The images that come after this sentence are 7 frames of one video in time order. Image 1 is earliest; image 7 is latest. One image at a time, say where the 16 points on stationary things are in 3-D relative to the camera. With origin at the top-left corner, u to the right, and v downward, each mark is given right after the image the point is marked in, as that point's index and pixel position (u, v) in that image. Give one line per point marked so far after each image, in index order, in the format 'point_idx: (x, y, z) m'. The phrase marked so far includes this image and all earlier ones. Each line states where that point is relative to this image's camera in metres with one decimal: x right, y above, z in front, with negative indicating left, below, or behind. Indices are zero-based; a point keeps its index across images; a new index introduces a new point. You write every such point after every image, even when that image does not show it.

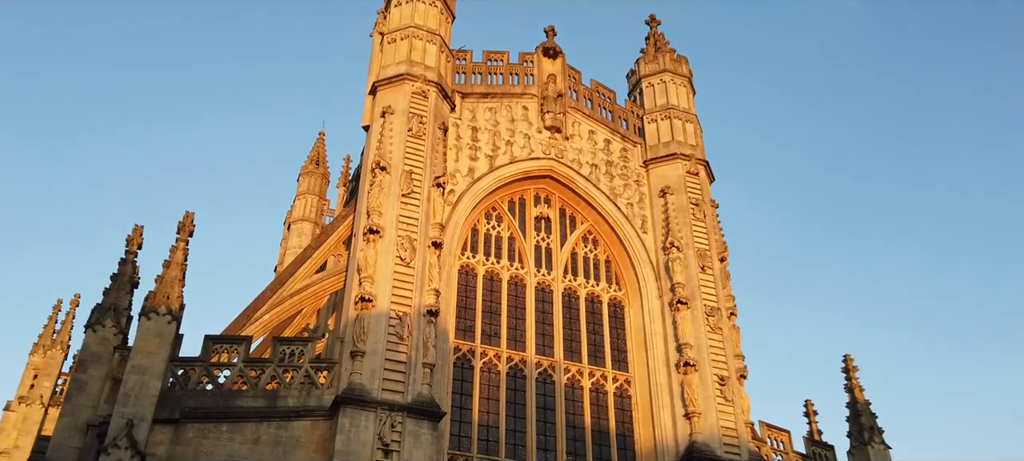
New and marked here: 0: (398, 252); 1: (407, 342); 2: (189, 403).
0: (-2.7, -0.5, +19.9) m
1: (-2.3, -2.5, +18.7) m
2: (-6.5, -3.5, +17.1) m
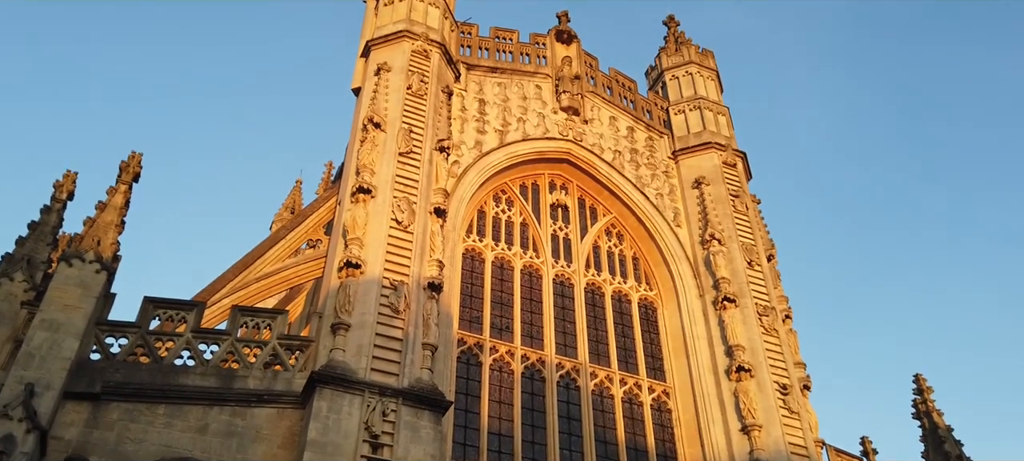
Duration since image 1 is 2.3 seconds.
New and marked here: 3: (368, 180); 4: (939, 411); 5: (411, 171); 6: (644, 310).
0: (-2.3, +0.3, +16.2) m
1: (-1.9, -1.5, +14.7) m
2: (-6.1, -2.2, +13.0) m
3: (-2.8, +1.0, +16.5) m
4: (+10.2, -4.3, +20.2) m
5: (-2.1, +1.2, +17.2) m
6: (+3.1, -1.9, +19.7) m
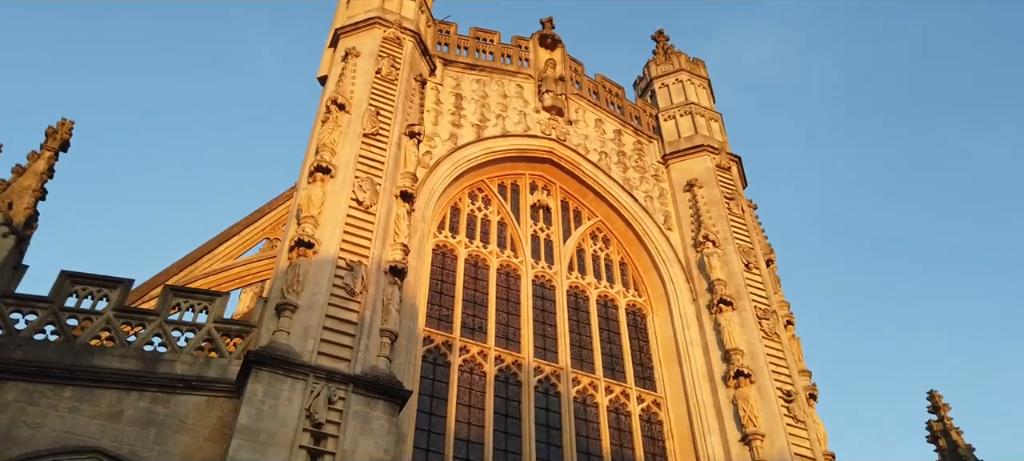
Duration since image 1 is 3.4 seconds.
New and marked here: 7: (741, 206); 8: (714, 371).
0: (-2.7, +0.6, +14.7) m
1: (-2.3, -1.1, +13.0) m
2: (-6.5, -1.6, +11.2) m
3: (-3.3, +1.3, +15.0) m
4: (+9.6, -4.3, +18.4) m
5: (-2.5, +1.4, +15.8) m
6: (+2.6, -1.8, +18.0) m
7: (+5.4, +0.6, +19.9) m
8: (+3.9, -2.7, +16.3) m
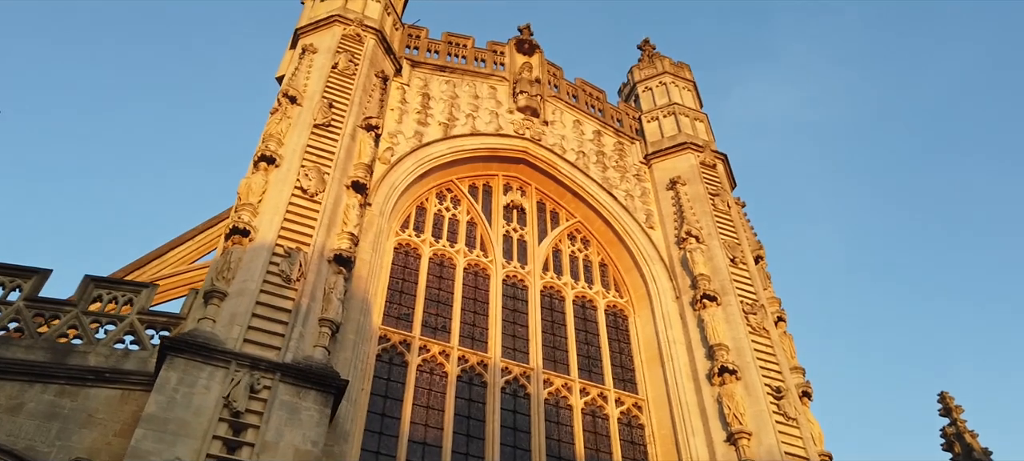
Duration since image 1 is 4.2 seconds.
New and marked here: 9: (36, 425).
0: (-3.5, +0.8, +13.8) m
1: (-3.0, -0.8, +12.0) m
2: (-7.3, -1.4, +10.2) m
3: (-4.0, +1.4, +14.2) m
4: (+9.1, -4.0, +16.9) m
5: (-3.3, +1.5, +14.9) m
6: (+2.0, -1.7, +16.8) m
7: (+4.8, +0.6, +18.8) m
8: (+3.3, -2.5, +15.0) m
9: (-5.6, -2.3, +10.0) m
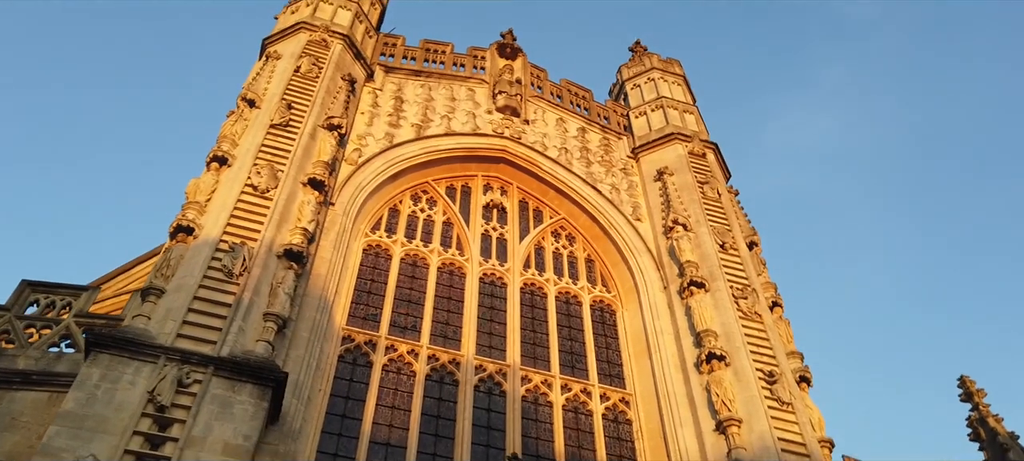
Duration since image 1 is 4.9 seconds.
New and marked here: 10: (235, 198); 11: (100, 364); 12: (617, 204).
0: (-4.1, +0.8, +13.2) m
1: (-3.7, -0.7, +11.4) m
2: (-7.9, -1.4, +9.7) m
3: (-4.6, +1.3, +13.7) m
4: (+8.9, -3.4, +15.6) m
5: (-3.9, +1.5, +14.4) m
6: (+1.6, -1.6, +16.0) m
7: (+4.4, +0.9, +18.0) m
8: (+2.9, -2.1, +14.1) m
9: (-6.2, -2.2, +9.4) m
10: (-4.2, +0.5, +12.8) m
11: (-4.7, -1.5, +9.7) m
12: (+2.2, +0.6, +17.8) m
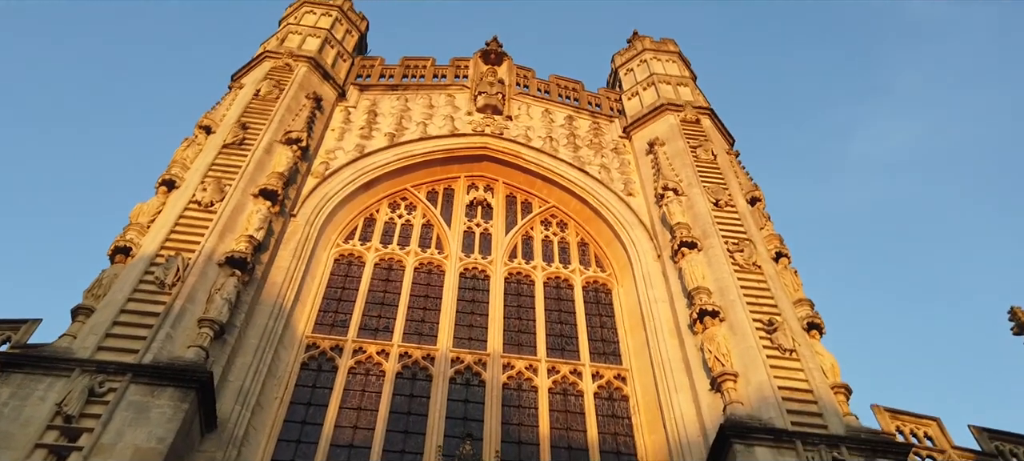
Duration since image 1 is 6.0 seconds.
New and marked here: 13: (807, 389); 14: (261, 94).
0: (-4.8, +0.5, +12.9) m
1: (-4.4, -0.8, +11.0) m
2: (-8.6, -2.0, +9.7) m
3: (-5.4, +0.9, +13.5) m
4: (+8.8, -1.9, +13.7) m
5: (-4.6, +1.2, +14.1) m
6: (+1.4, -1.1, +14.9) m
7: (+4.0, +1.6, +16.8) m
8: (+2.5, -1.4, +12.9) m
9: (-6.9, -2.6, +9.1) m
10: (-4.9, +0.2, +12.4) m
11: (-5.5, -1.7, +9.3) m
12: (+1.9, +1.0, +16.8) m
13: (+3.9, -2.1, +11.2) m
14: (-4.8, +2.6, +16.2) m
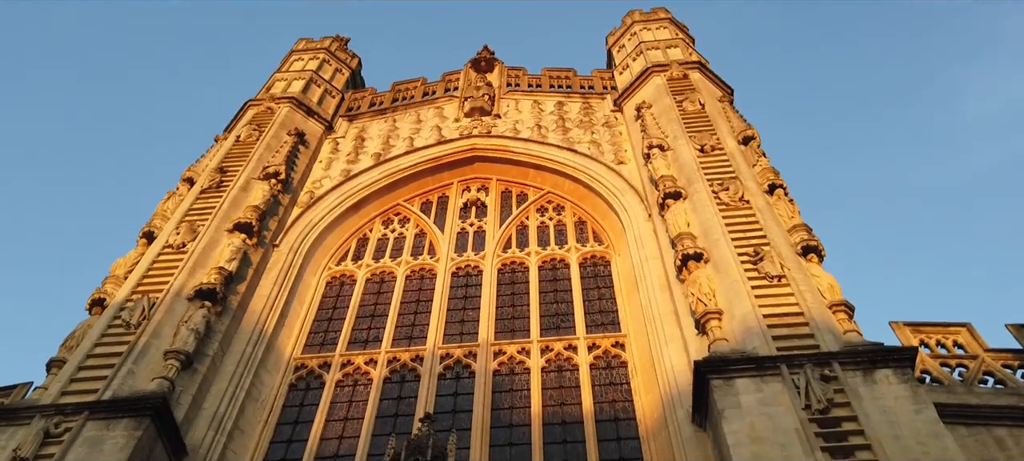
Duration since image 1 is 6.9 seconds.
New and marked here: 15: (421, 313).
0: (-5.3, -0.2, +13.1) m
1: (-4.9, -1.3, +11.0) m
2: (-8.9, -3.3, +10.2) m
3: (-5.8, +0.1, +13.7) m
4: (+8.5, +0.1, +12.2) m
5: (-5.0, +0.5, +14.3) m
6: (+1.3, -0.6, +14.3) m
7: (+3.6, +2.4, +16.0) m
8: (+2.2, -0.6, +12.1) m
9: (-7.2, -3.5, +9.4) m
10: (-5.4, -0.5, +12.6) m
11: (-6.0, -2.3, +9.4) m
12: (+1.7, +1.4, +16.2) m
13: (+3.5, -1.0, +10.2) m
14: (-5.2, +1.8, +16.5) m
15: (-1.4, -1.3, +13.6) m
